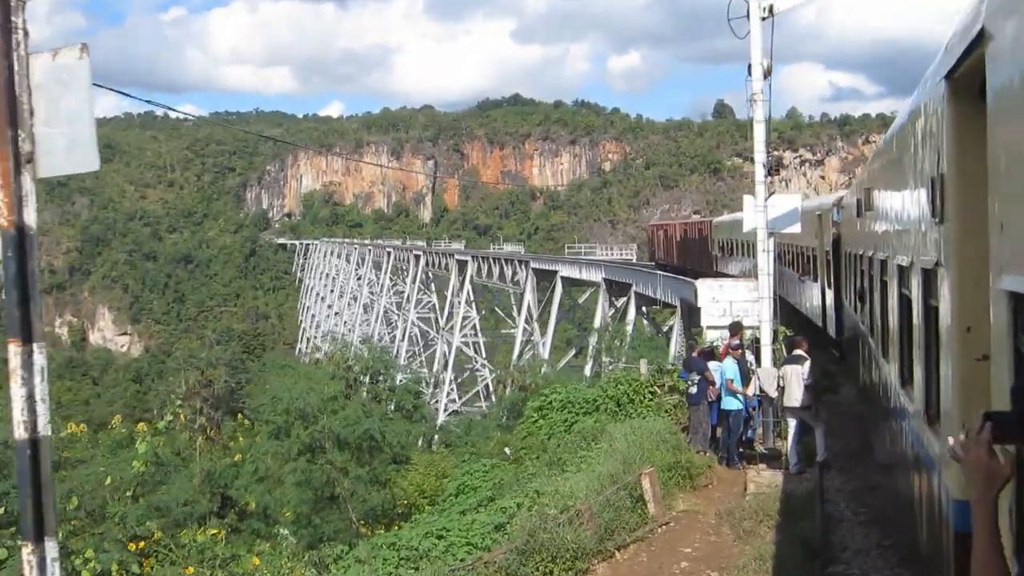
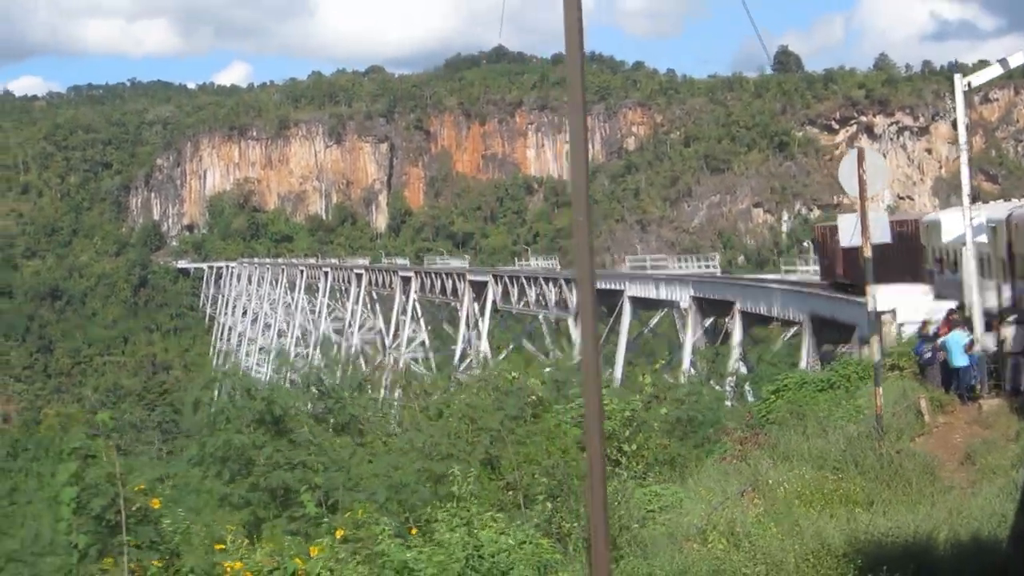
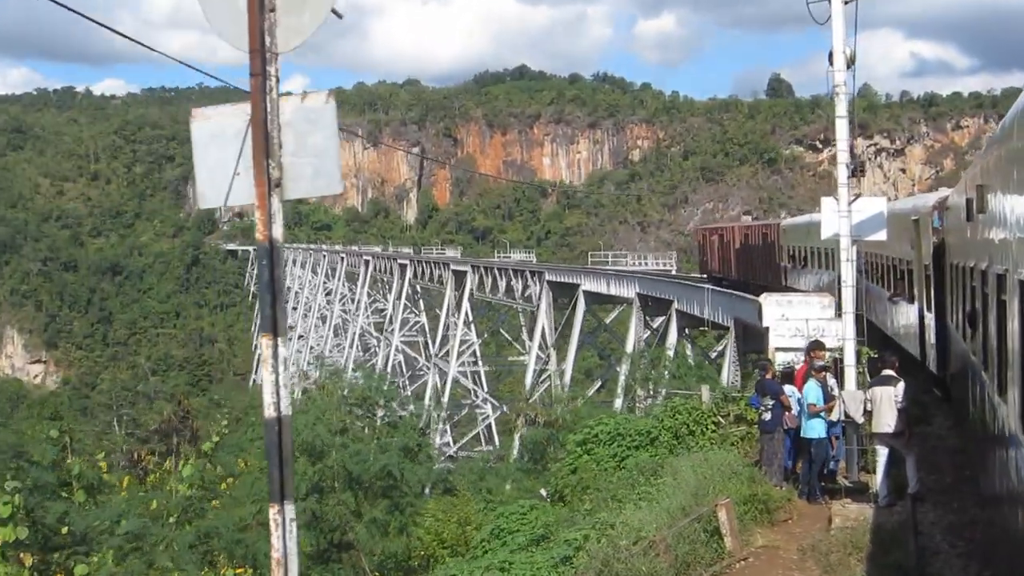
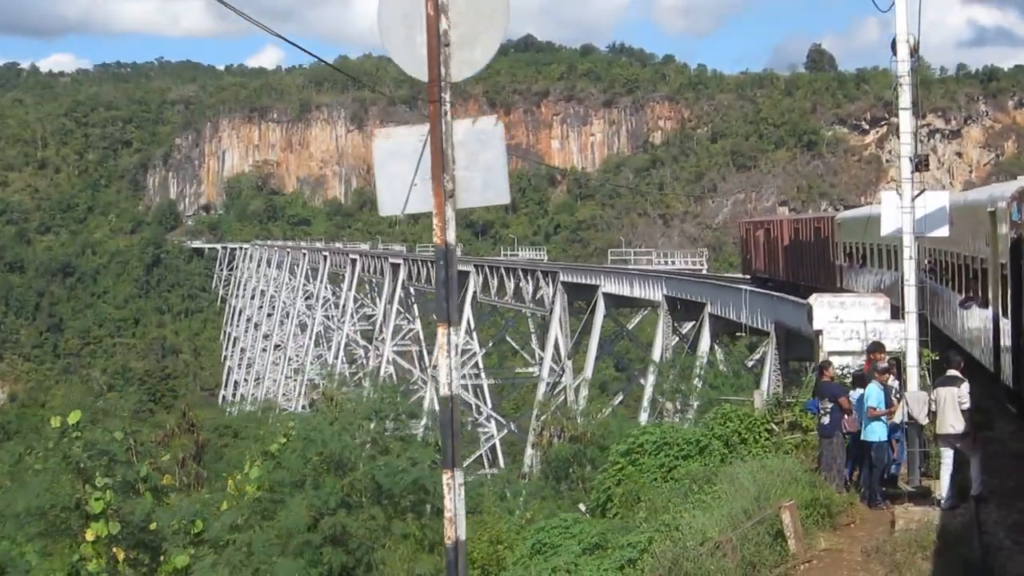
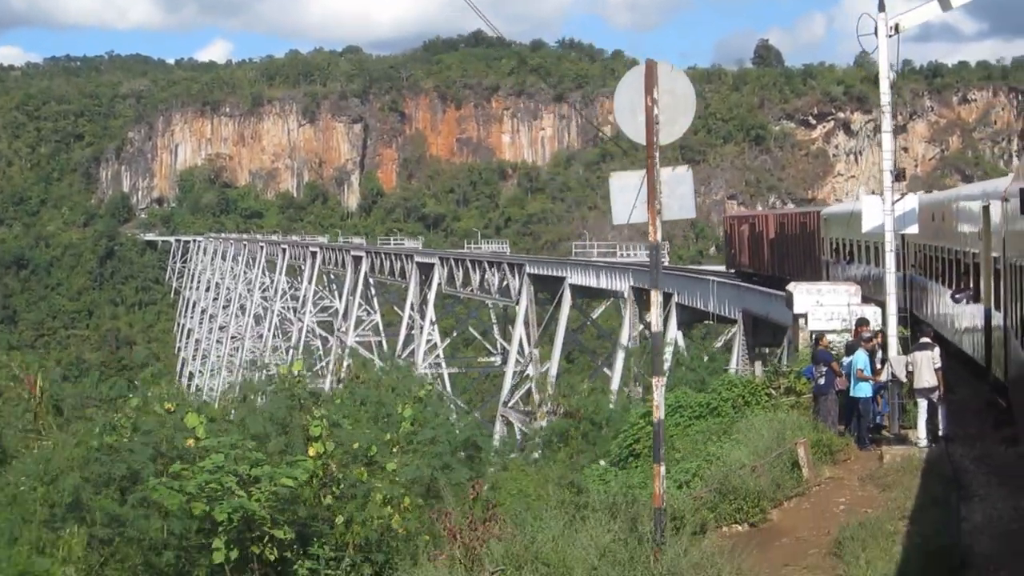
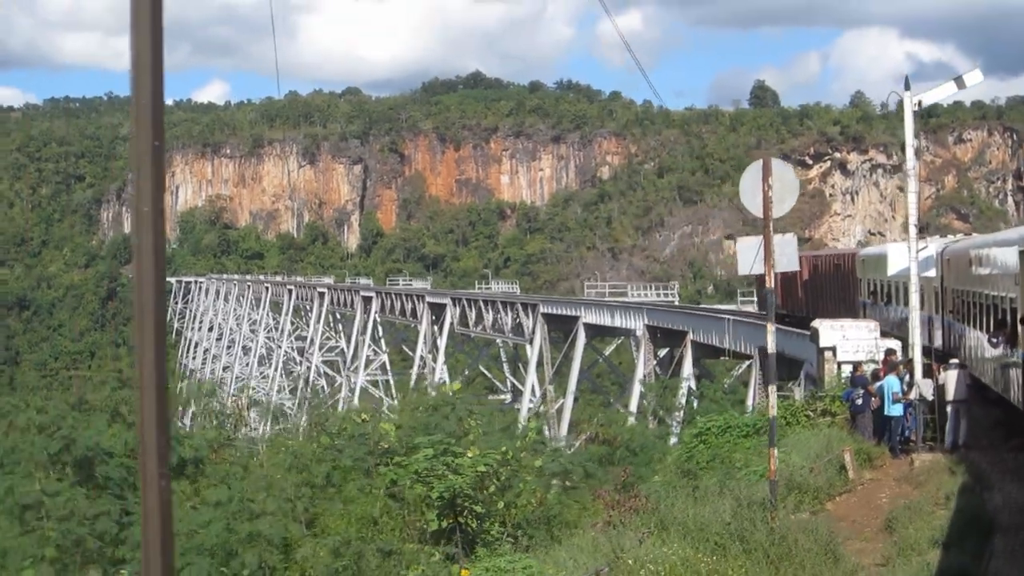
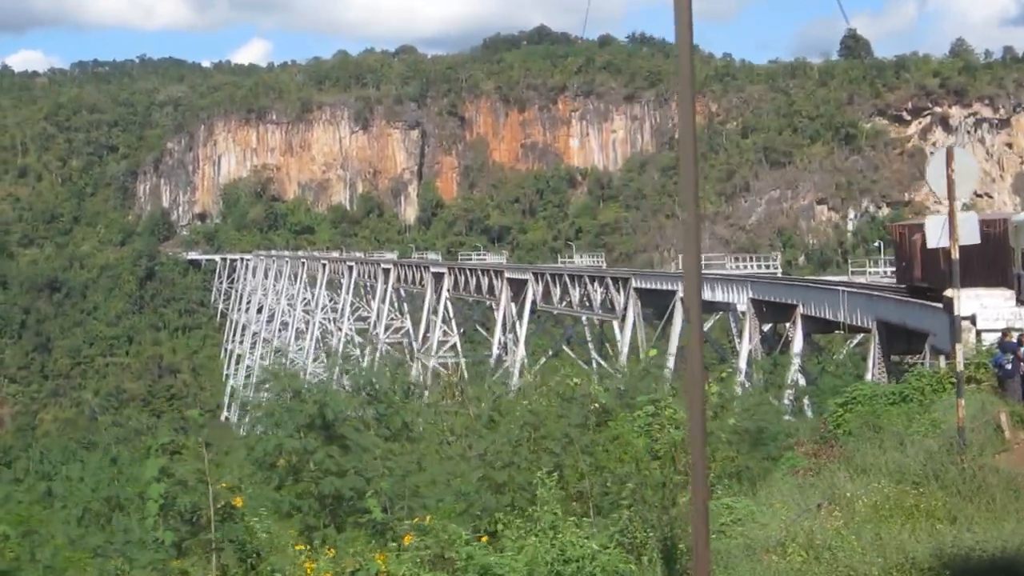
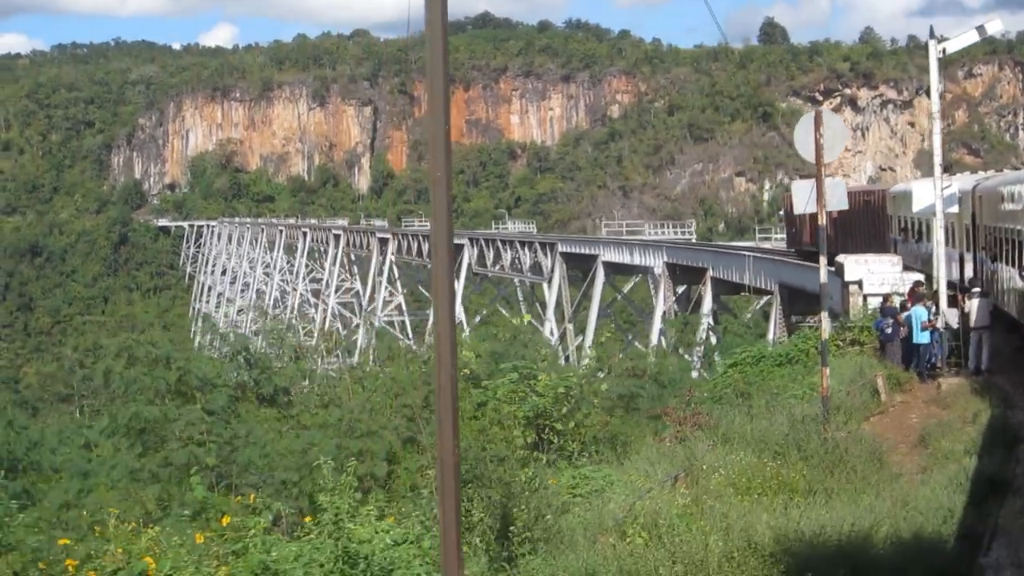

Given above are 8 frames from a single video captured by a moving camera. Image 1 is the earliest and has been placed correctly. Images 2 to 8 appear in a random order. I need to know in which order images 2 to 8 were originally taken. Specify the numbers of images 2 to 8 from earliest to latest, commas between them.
3, 4, 5, 6, 8, 2, 7
